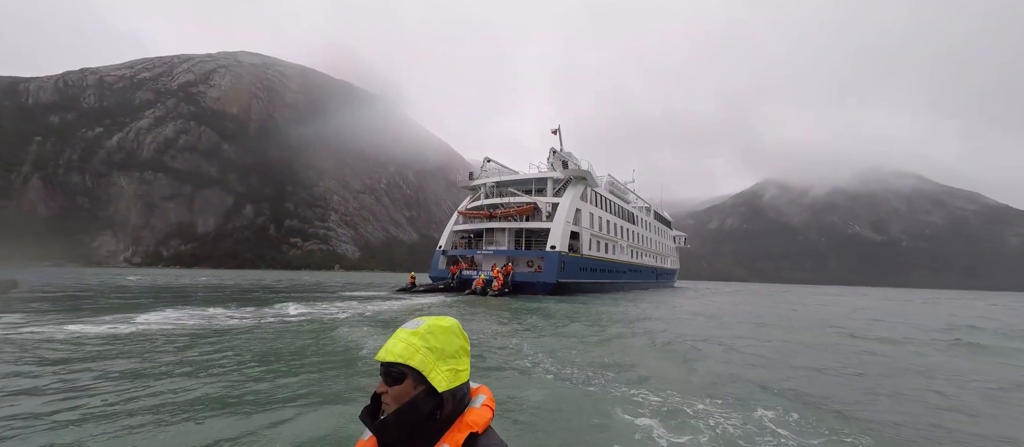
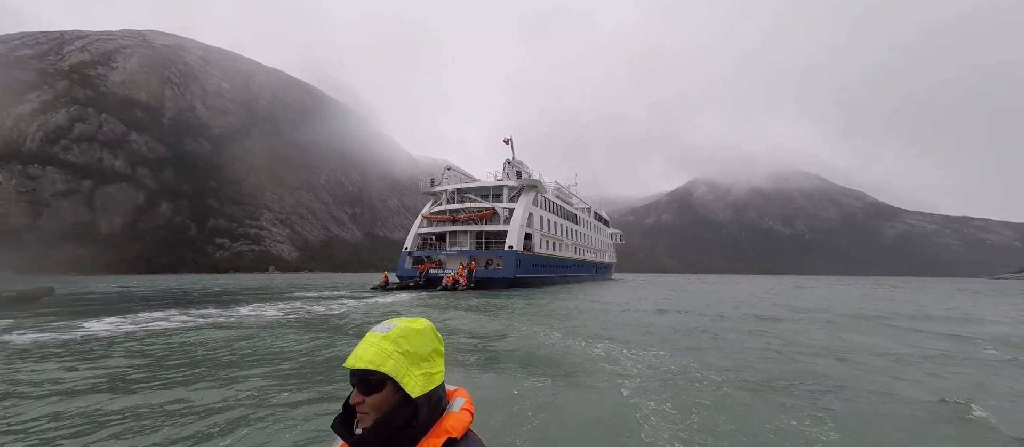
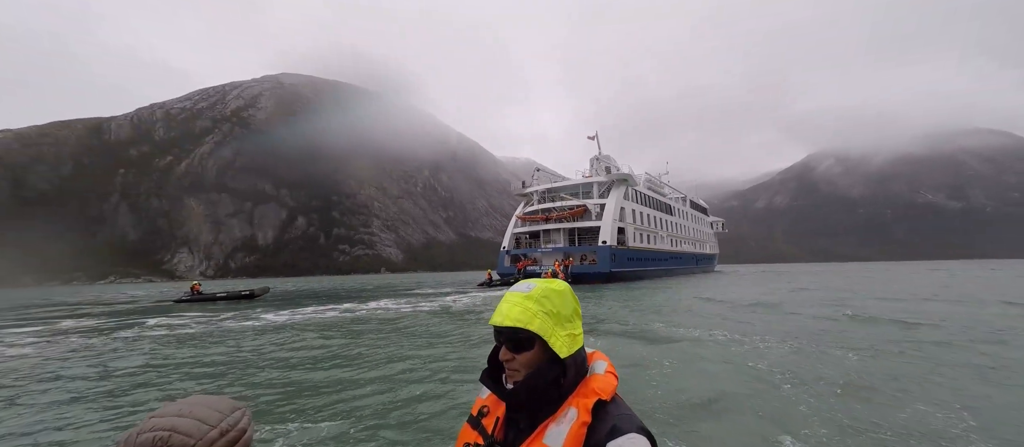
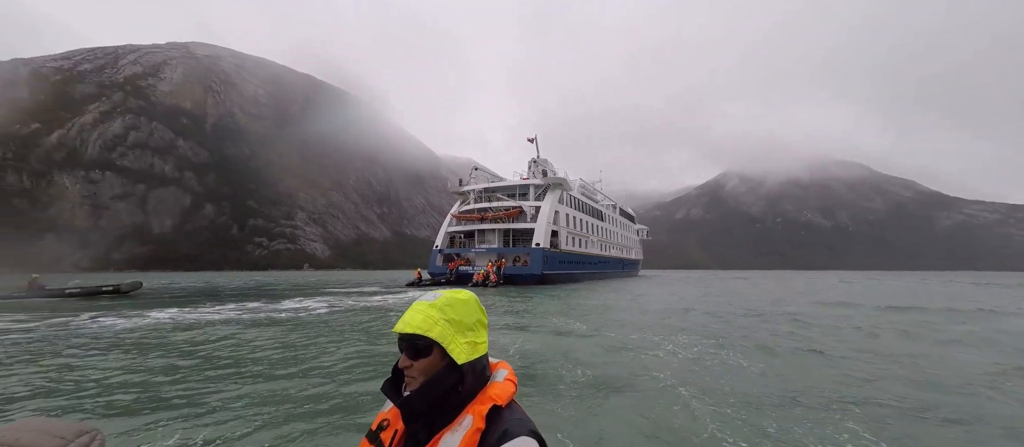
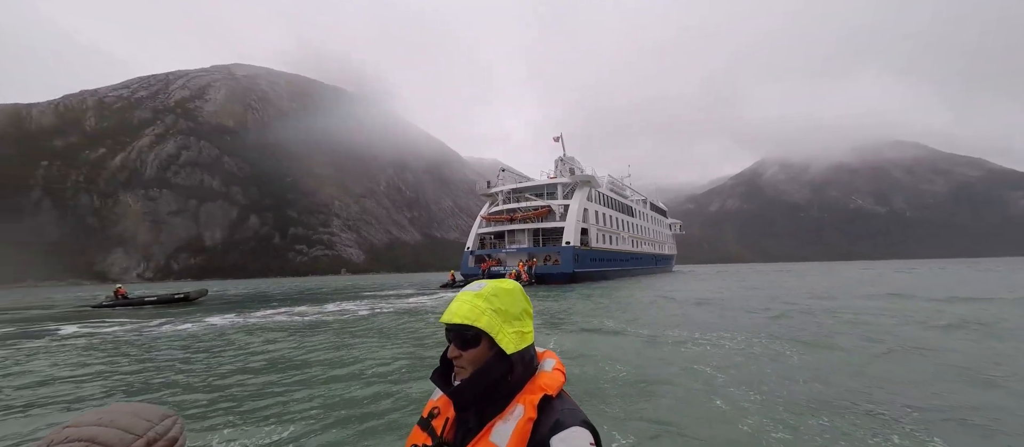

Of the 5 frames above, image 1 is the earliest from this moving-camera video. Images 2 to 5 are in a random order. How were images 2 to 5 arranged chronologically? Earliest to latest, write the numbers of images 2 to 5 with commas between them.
2, 4, 5, 3
